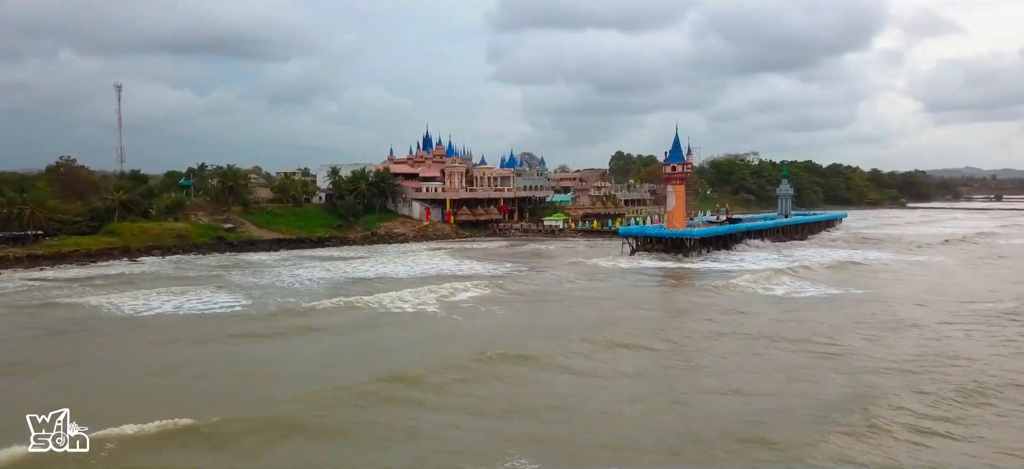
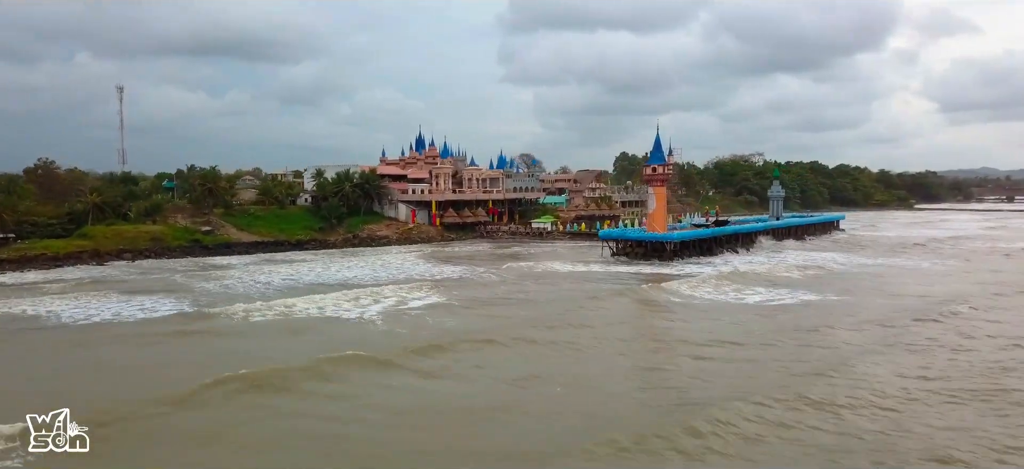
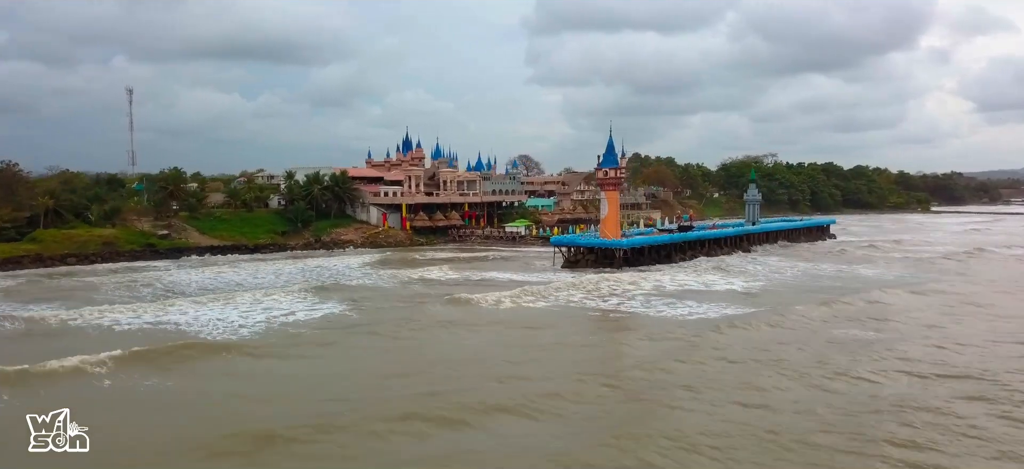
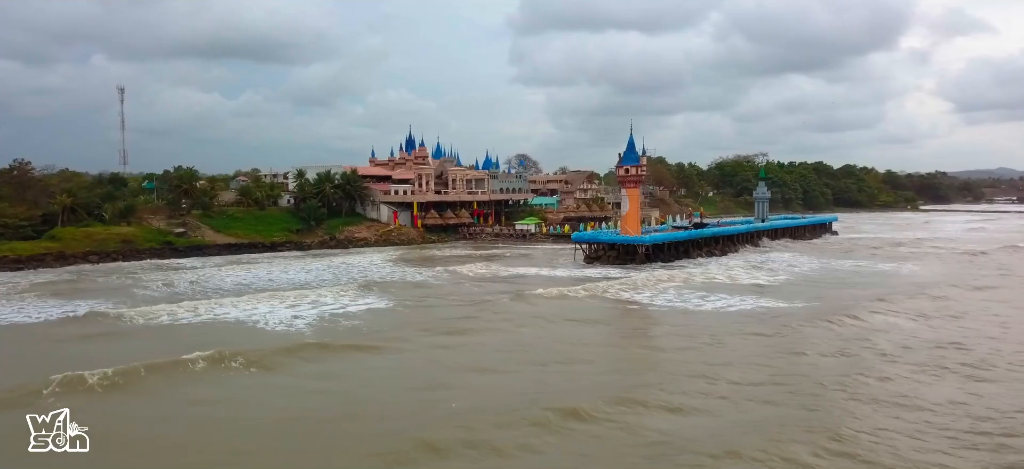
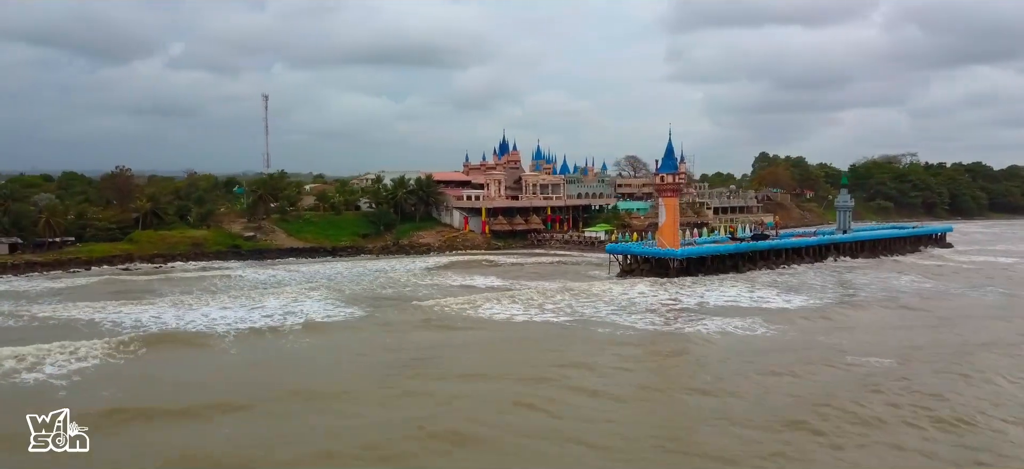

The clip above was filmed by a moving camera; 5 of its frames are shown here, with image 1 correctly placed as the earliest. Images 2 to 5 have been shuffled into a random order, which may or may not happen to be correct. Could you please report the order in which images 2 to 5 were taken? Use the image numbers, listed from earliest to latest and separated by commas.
2, 4, 3, 5
